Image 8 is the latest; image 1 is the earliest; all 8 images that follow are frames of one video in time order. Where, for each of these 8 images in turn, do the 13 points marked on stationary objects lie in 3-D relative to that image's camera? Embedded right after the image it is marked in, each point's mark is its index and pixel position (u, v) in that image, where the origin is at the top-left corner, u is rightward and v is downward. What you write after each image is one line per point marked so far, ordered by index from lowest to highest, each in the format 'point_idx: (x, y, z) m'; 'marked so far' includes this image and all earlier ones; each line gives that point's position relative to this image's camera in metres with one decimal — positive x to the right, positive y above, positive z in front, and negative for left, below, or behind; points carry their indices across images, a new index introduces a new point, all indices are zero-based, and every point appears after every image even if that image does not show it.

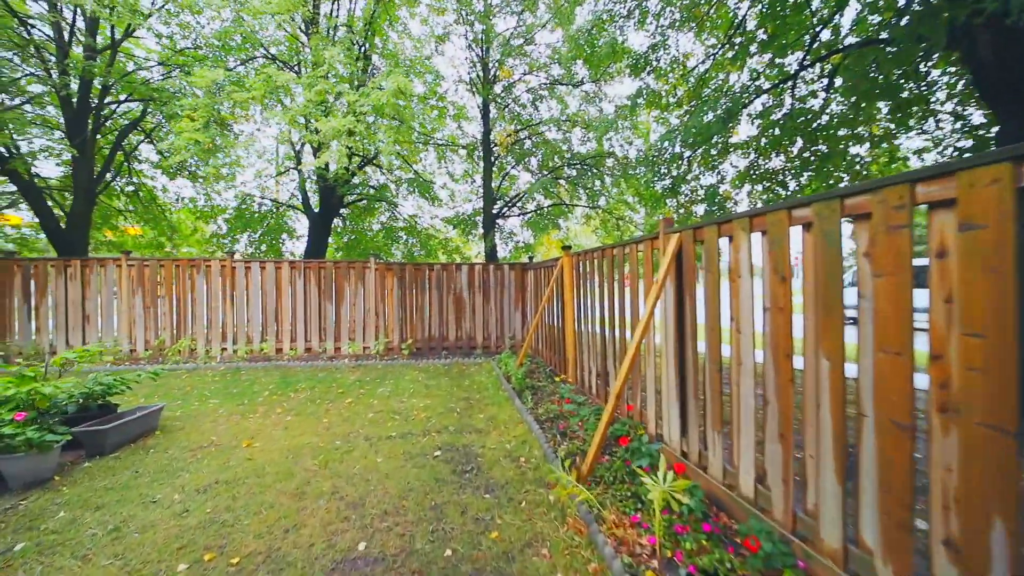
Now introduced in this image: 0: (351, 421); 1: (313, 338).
0: (-1.6, -1.4, +4.1) m
1: (-3.7, -0.9, +7.6) m
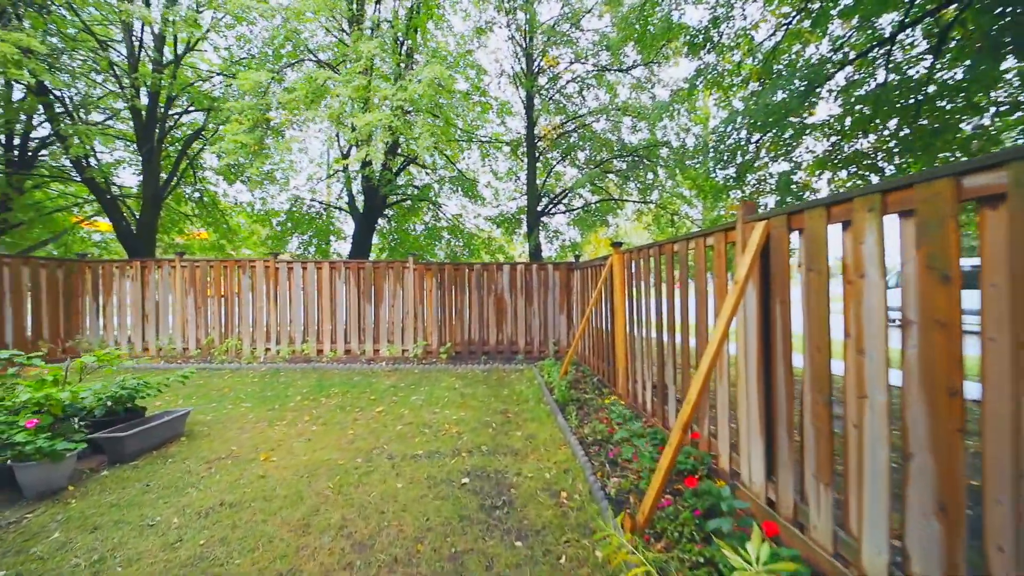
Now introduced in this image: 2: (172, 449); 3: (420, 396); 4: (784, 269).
0: (-1.3, -1.4, +3.8) m
1: (-3.0, -1.0, +7.5) m
2: (-2.9, -1.4, +3.5) m
3: (-1.2, -1.4, +5.1) m
4: (+1.5, +0.1, +2.2) m
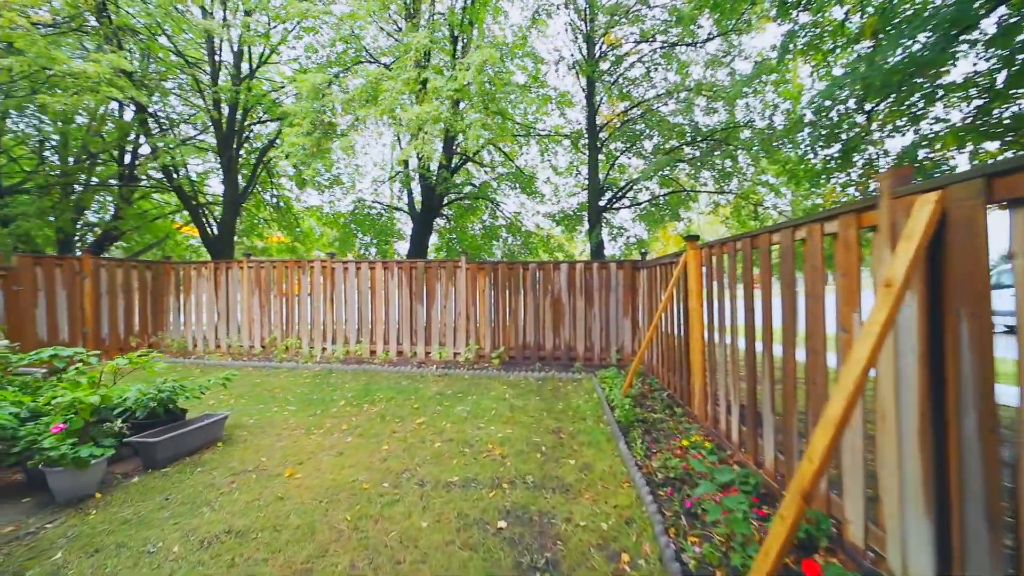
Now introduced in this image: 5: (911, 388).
0: (-0.8, -1.4, +3.4) m
1: (-1.9, -1.0, +7.4) m
2: (-2.5, -1.4, +3.4) m
3: (-0.5, -1.4, +4.7) m
4: (+1.6, +0.1, +1.4) m
5: (+1.6, -0.4, +1.7) m
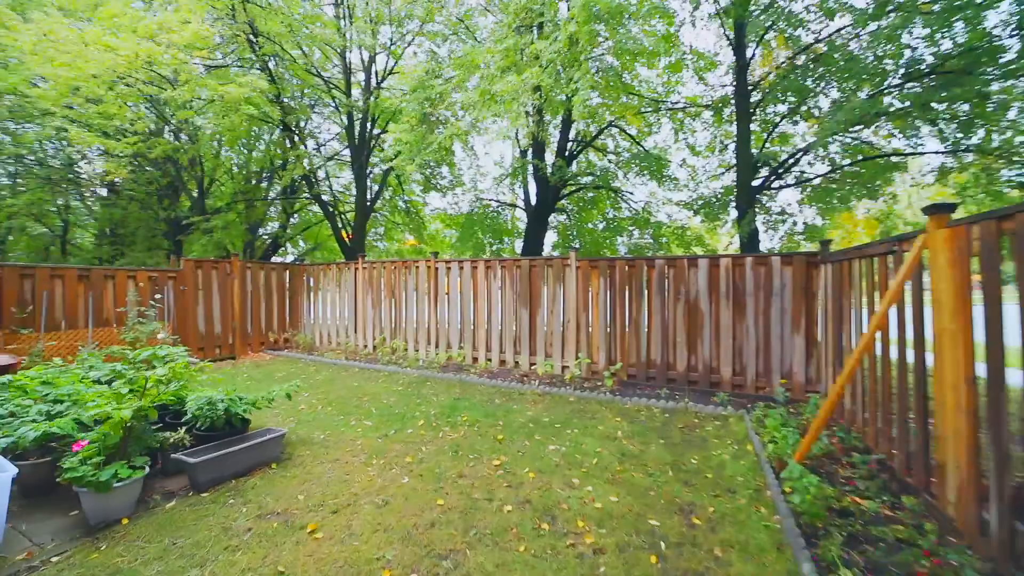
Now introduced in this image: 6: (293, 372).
0: (-0.3, -1.4, +2.5) m
1: (-0.1, -1.0, +6.6) m
2: (-1.9, -1.4, +3.0) m
3: (+0.4, -1.4, +3.6) m
4: (+1.5, +0.1, -0.2) m
5: (+1.5, -0.4, +0.1) m
6: (-3.5, -1.3, +6.5) m
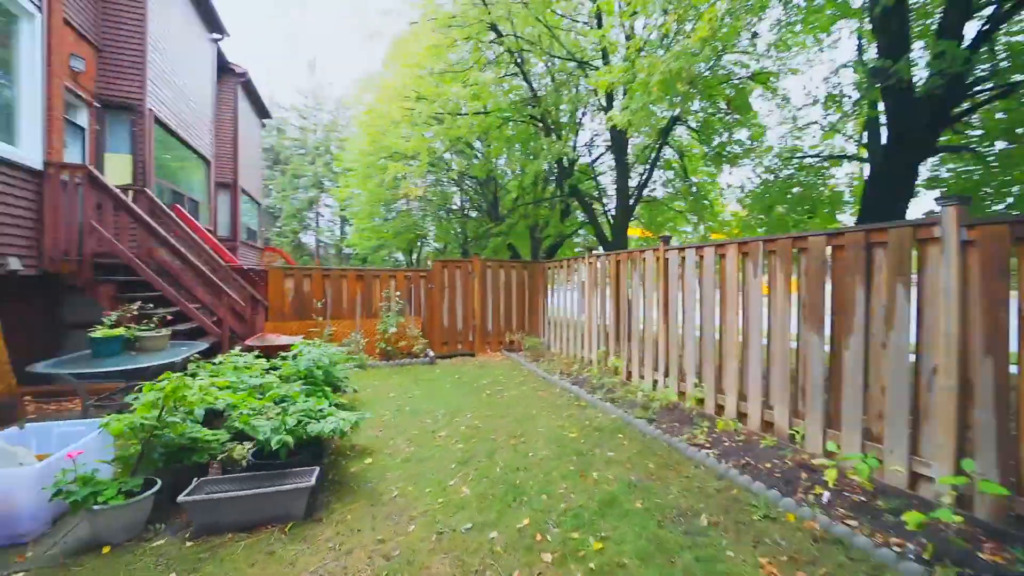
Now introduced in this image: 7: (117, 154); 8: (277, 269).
0: (-0.5, -1.4, +0.7) m
1: (+2.4, -1.0, +3.6) m
2: (-1.4, -1.4, +2.2) m
3: (+0.7, -1.4, +1.1) m
4: (-1.1, +0.1, -2.4) m
5: (-0.9, -0.4, -2.3) m
6: (-0.2, -1.3, +5.9) m
7: (-6.5, +2.2, +6.6) m
8: (-3.6, +0.3, +6.3) m
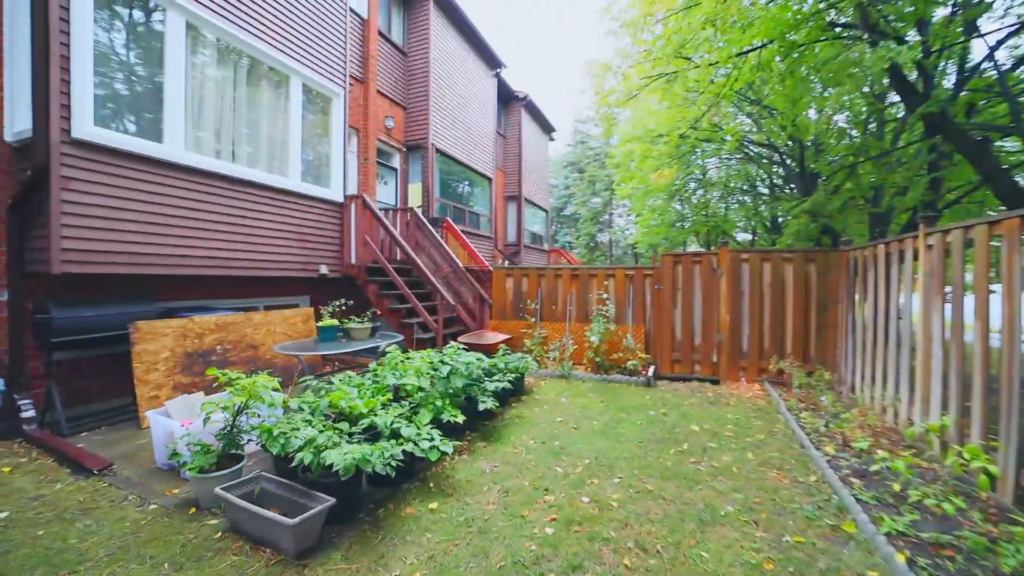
0: (-1.7, -1.4, +0.4) m
1: (+2.4, -1.0, +0.5) m
2: (-1.4, -1.4, +2.0) m
3: (-0.5, -1.4, -0.2) m
4: (-4.2, +0.1, -1.6) m
5: (-4.0, -0.4, -1.7) m
6: (+2.1, -1.3, +3.9) m
7: (-2.0, +2.2, +8.7) m
8: (-0.2, +0.3, +6.5) m
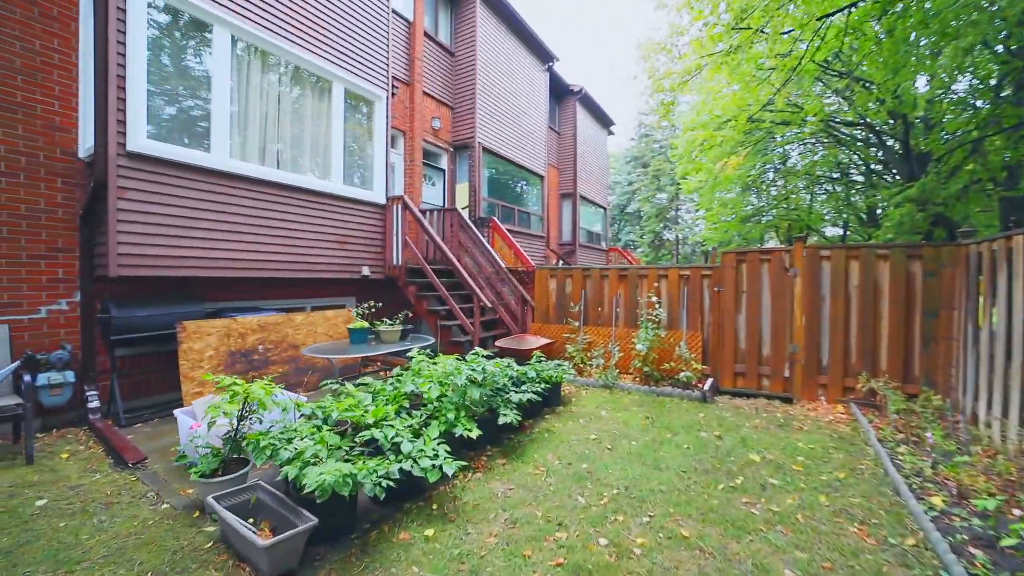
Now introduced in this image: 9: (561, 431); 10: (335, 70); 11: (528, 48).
0: (-2.0, -1.4, +0.3) m
1: (+2.1, -1.1, -0.2) m
2: (-1.4, -1.4, +1.9) m
3: (-0.9, -1.4, -0.4) m
4: (-4.8, +0.1, -1.2) m
5: (-4.6, -0.4, -1.3) m
6: (+2.3, -1.3, +3.3) m
7: (-1.0, +2.2, +8.6) m
8: (+0.5, +0.3, +6.1) m
9: (+0.5, -1.3, +3.8) m
10: (-2.4, +3.0, +5.6) m
11: (+0.4, +6.0, +10.2) m
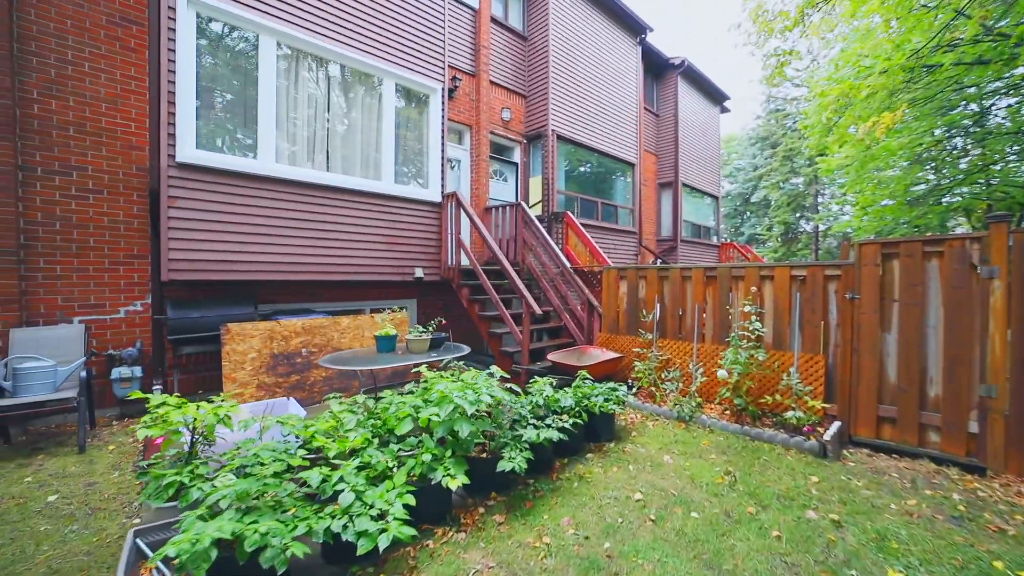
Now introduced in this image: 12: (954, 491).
0: (-2.7, -1.4, +0.2) m
1: (+1.1, -1.1, -1.3) m
2: (-1.7, -1.4, +1.6) m
3: (-1.9, -1.5, -0.8) m
4: (-5.8, +0.1, -0.5) m
5: (-5.6, -0.4, -0.6) m
6: (+2.2, -1.4, +1.9) m
7: (+0.5, +2.2, +7.9) m
8: (+1.2, +0.2, +5.2) m
9: (+0.6, -1.4, +2.9) m
10: (-1.7, +2.9, +5.4) m
11: (+2.3, +6.0, +9.1) m
12: (+2.9, -1.3, +2.6) m
